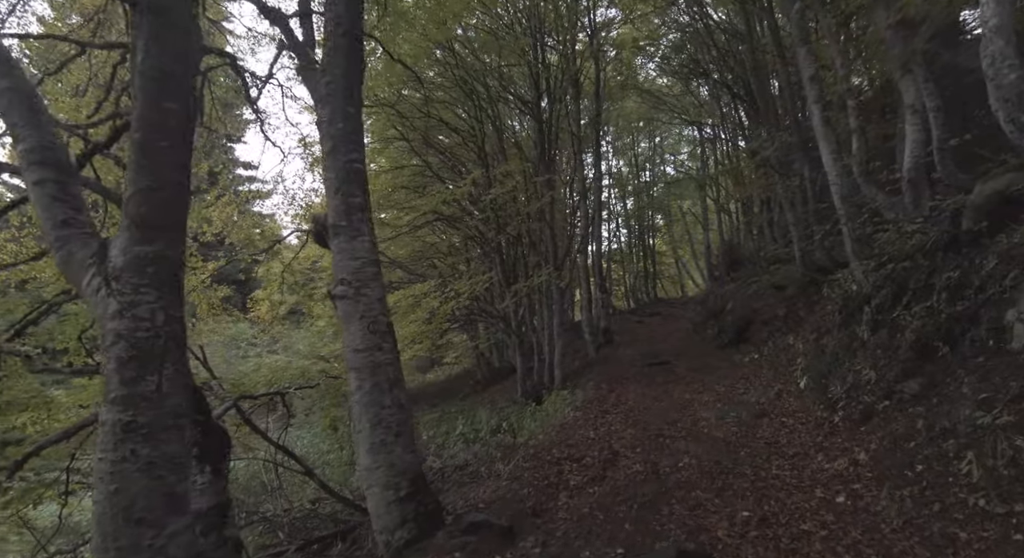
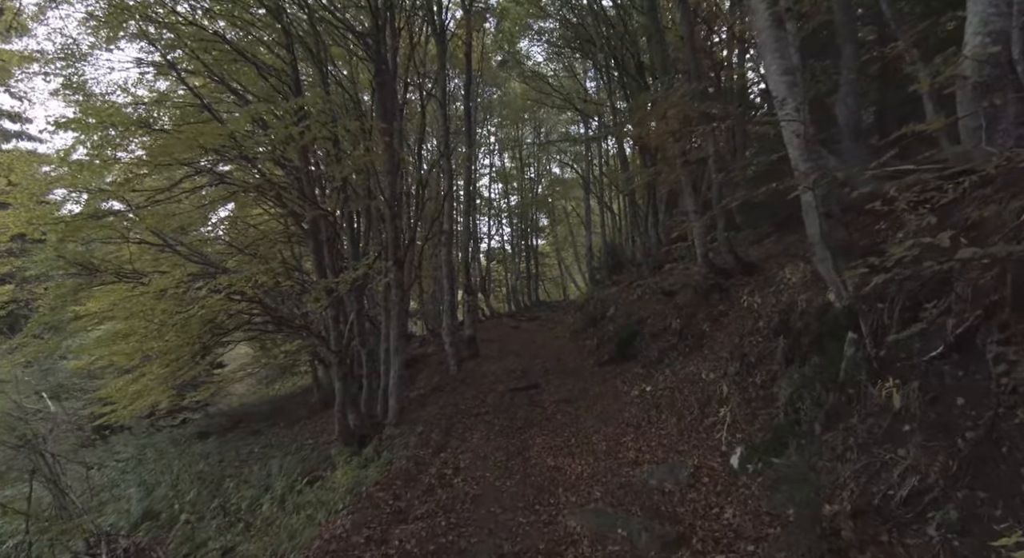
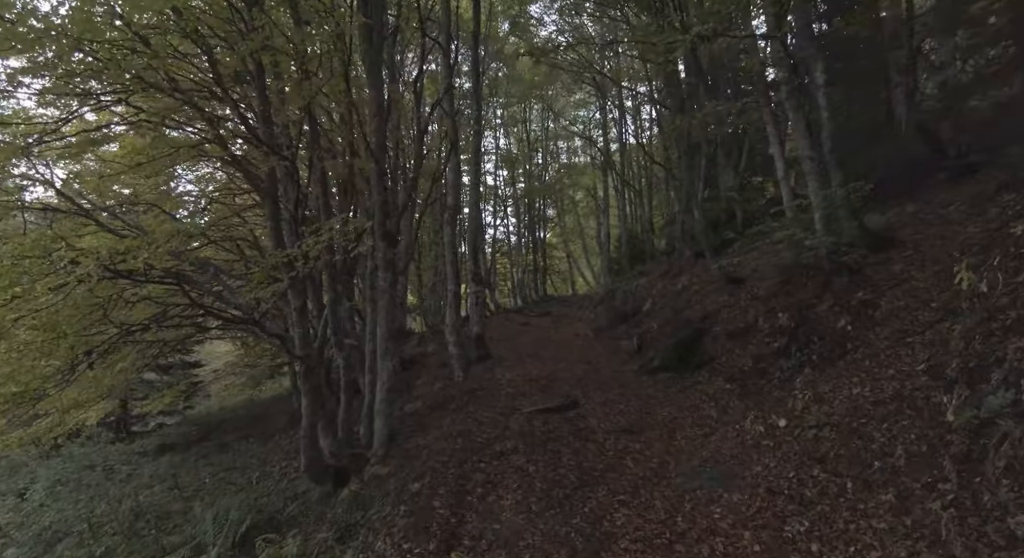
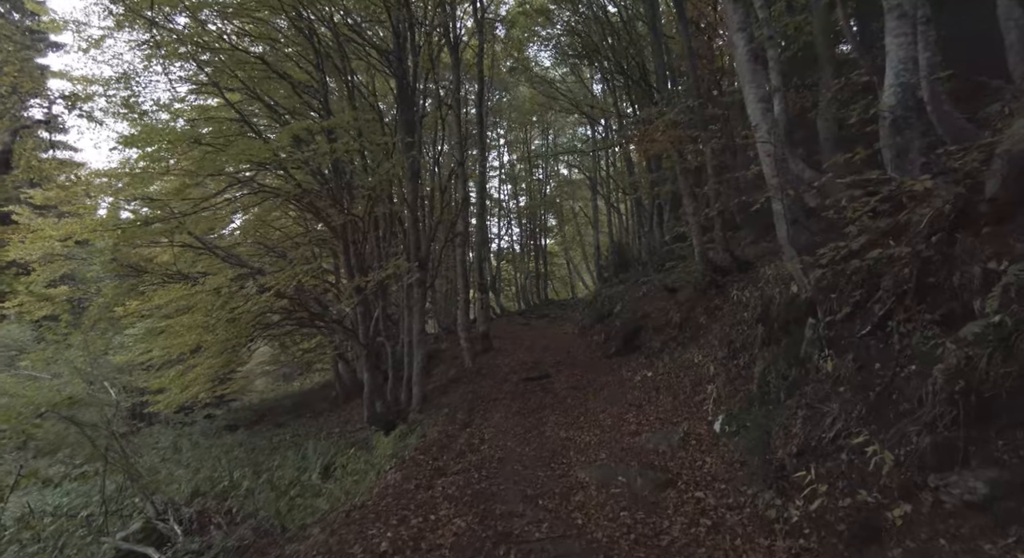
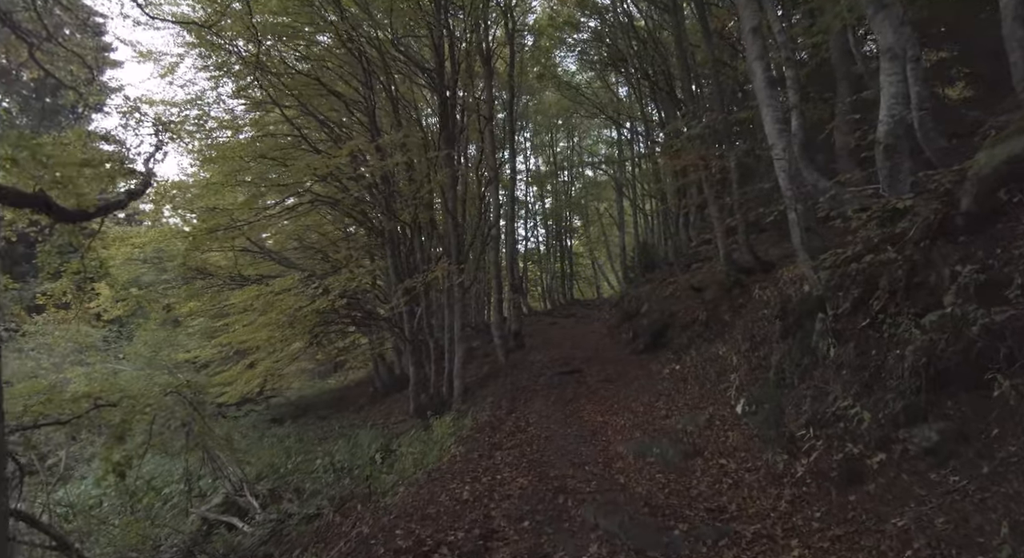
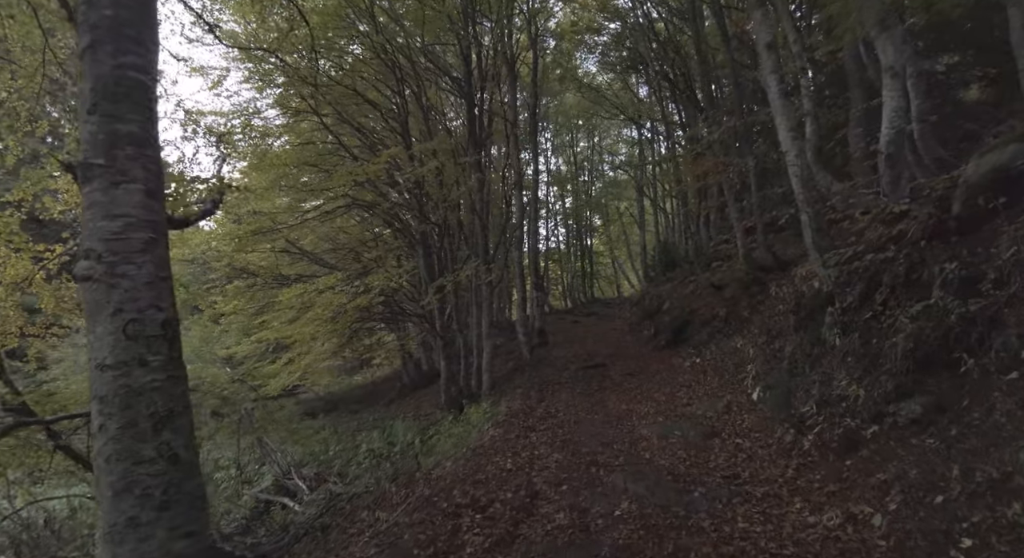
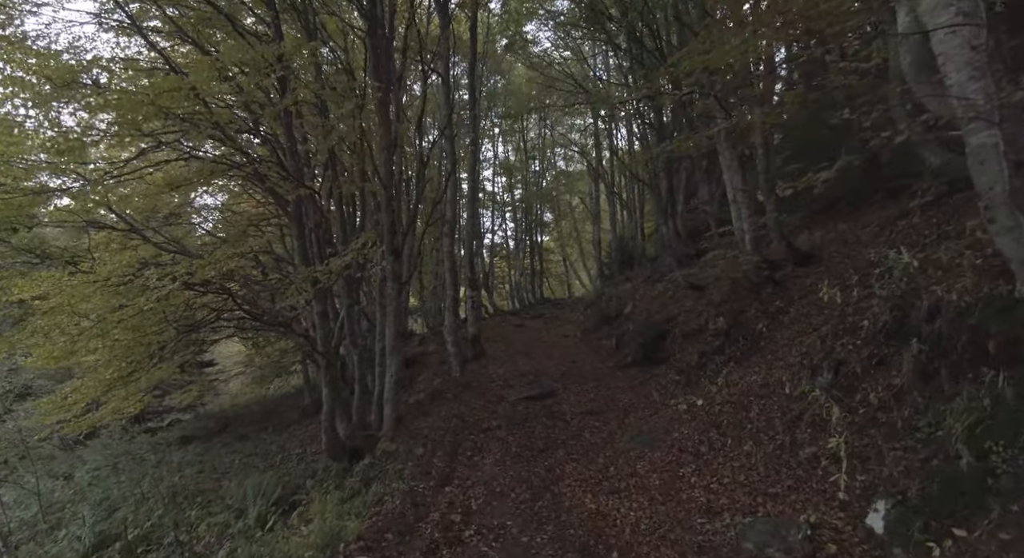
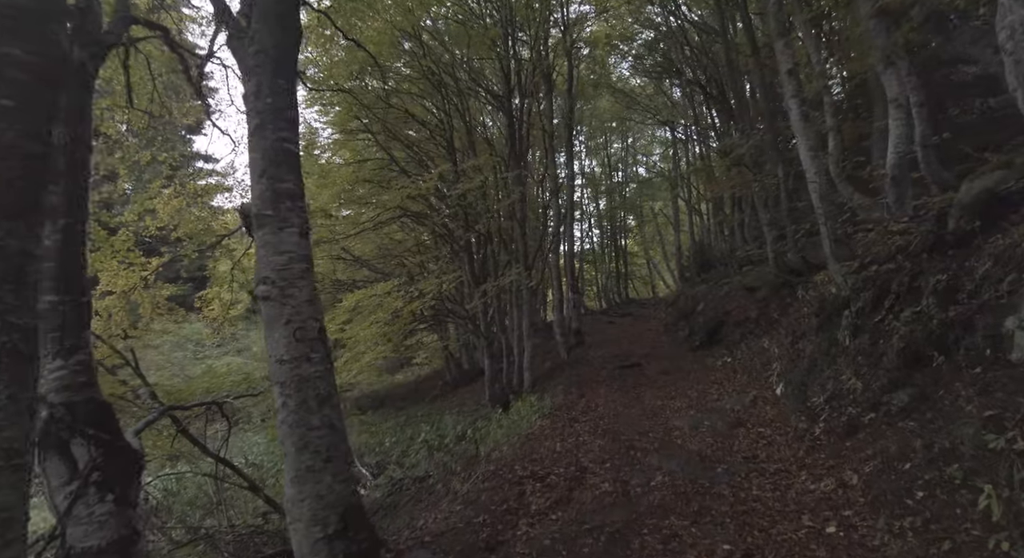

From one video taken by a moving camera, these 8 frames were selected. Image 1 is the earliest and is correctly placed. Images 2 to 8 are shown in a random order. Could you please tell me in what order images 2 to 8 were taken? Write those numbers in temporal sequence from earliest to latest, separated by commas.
8, 6, 5, 4, 2, 7, 3
